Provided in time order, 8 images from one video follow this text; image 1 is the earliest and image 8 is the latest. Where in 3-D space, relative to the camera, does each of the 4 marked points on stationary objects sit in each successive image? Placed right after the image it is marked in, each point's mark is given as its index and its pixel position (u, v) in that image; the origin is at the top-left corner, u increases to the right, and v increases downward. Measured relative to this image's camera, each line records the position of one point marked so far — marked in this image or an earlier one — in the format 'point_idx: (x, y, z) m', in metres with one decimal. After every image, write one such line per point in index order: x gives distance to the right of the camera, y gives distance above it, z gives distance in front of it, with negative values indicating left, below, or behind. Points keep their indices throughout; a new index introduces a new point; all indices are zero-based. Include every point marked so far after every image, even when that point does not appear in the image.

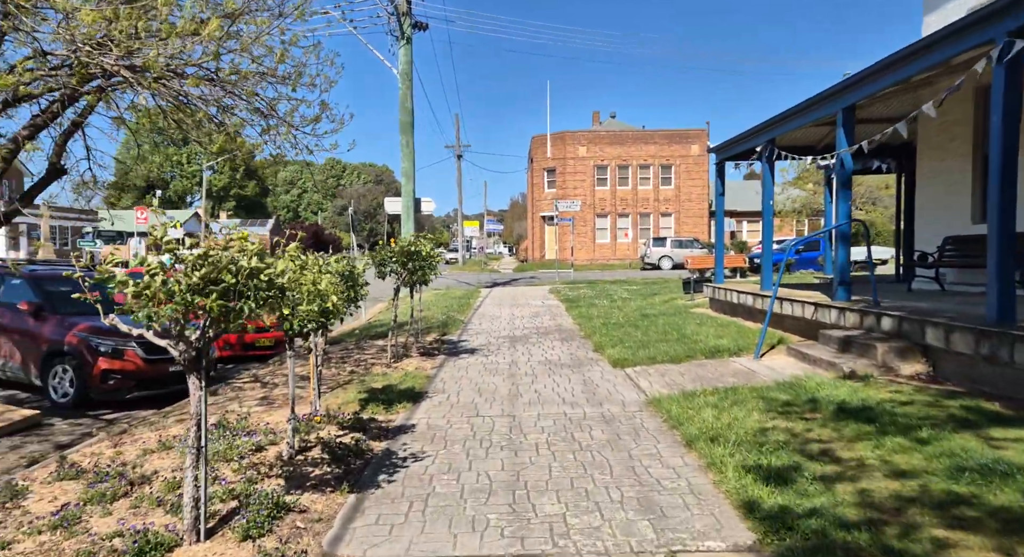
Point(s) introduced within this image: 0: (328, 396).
0: (-2.1, -1.3, +7.6) m
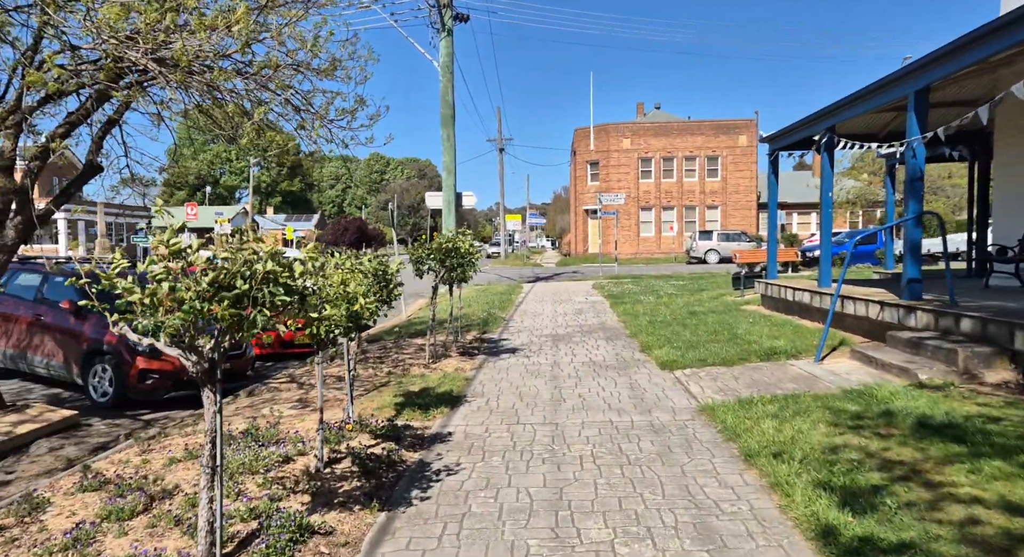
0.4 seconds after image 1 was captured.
0: (-1.6, -1.3, +7.3) m
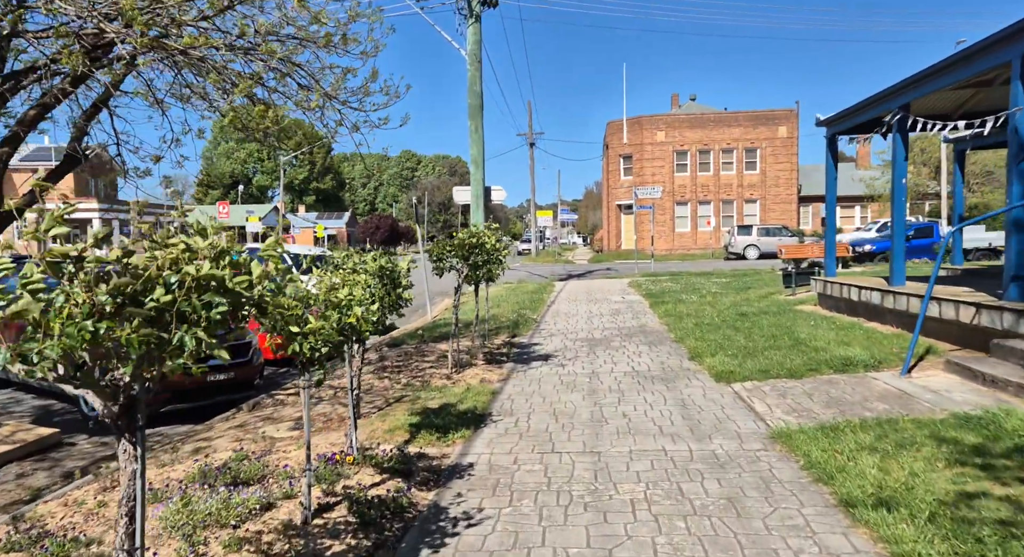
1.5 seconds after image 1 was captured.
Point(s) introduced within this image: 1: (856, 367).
0: (-1.3, -1.3, +6.4) m
1: (+3.7, -0.9, +7.2) m
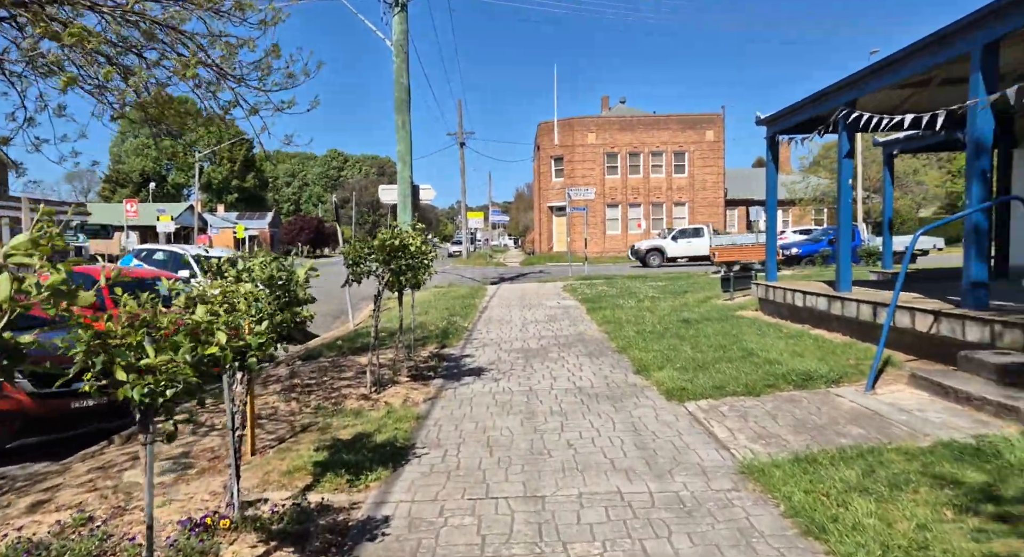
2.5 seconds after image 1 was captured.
0: (-1.9, -1.4, +5.3) m
1: (+3.0, -1.0, +6.6) m
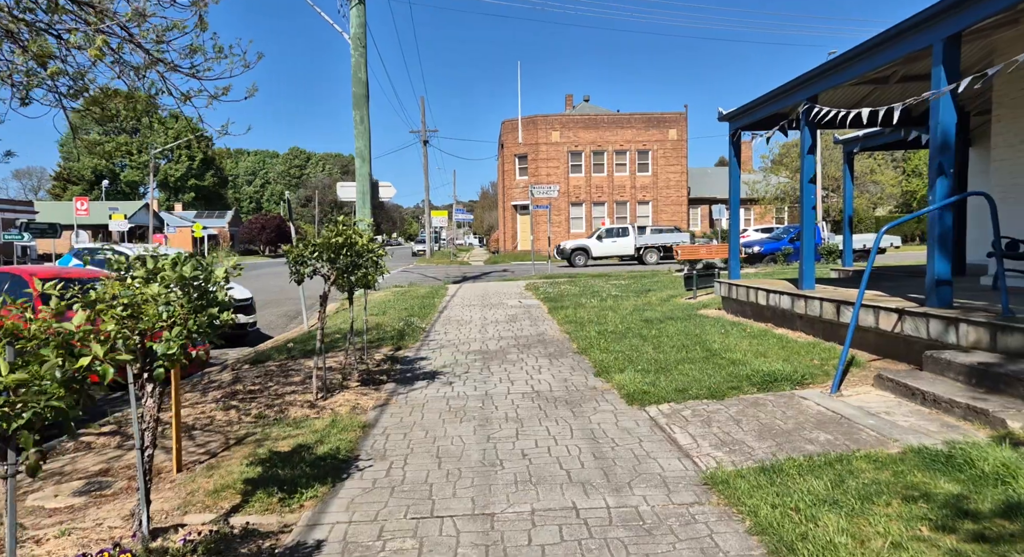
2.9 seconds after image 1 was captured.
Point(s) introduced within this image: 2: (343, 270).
0: (-2.2, -1.4, +4.8) m
1: (+2.5, -1.0, +6.4) m
2: (-1.8, +0.1, +7.1) m
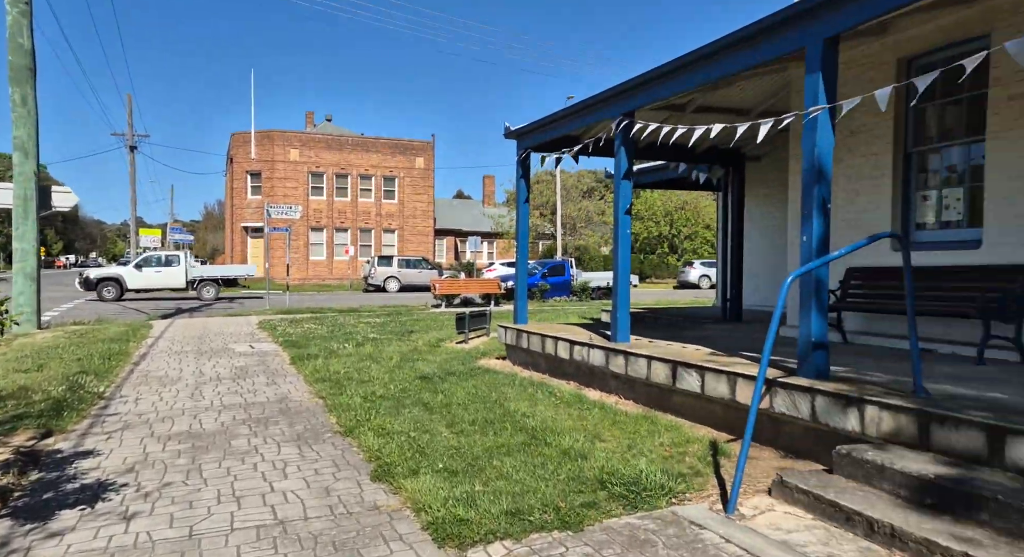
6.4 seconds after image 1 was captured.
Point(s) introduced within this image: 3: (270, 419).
0: (-2.9, -1.6, +1.2) m
1: (+0.9, -1.4, +4.5) m
2: (-3.3, -0.3, +3.5) m
3: (-2.6, -1.5, +7.1) m
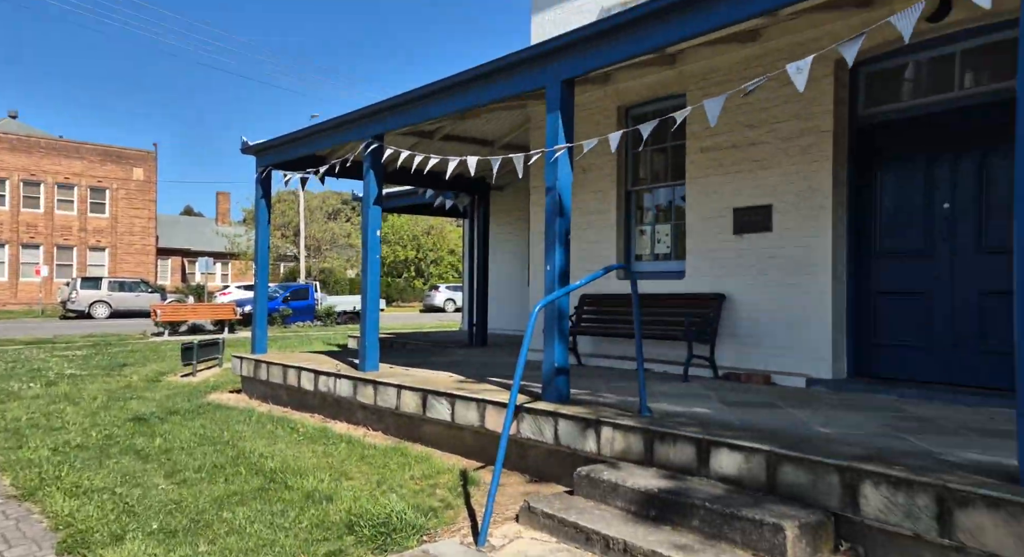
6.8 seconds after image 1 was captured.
0: (-3.1, -1.7, -0.1) m
1: (-0.7, -1.6, +4.3) m
2: (-4.3, -0.4, +1.9) m
3: (-4.9, -1.7, +5.5) m
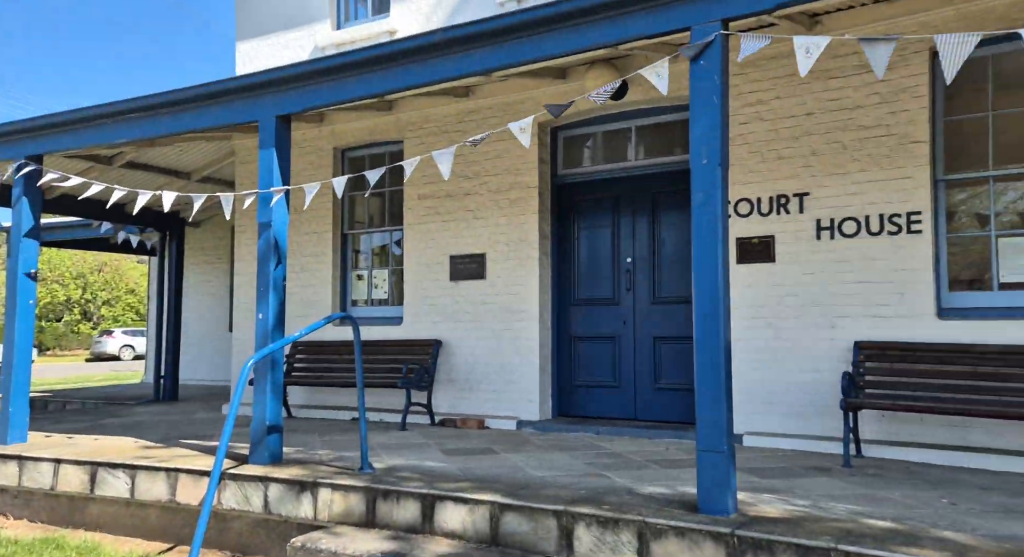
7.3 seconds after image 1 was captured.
0: (-2.7, -1.7, -1.6) m
1: (-2.4, -1.9, +3.5) m
2: (-4.7, -0.5, -0.1) m
3: (-6.6, -2.0, +2.8) m
